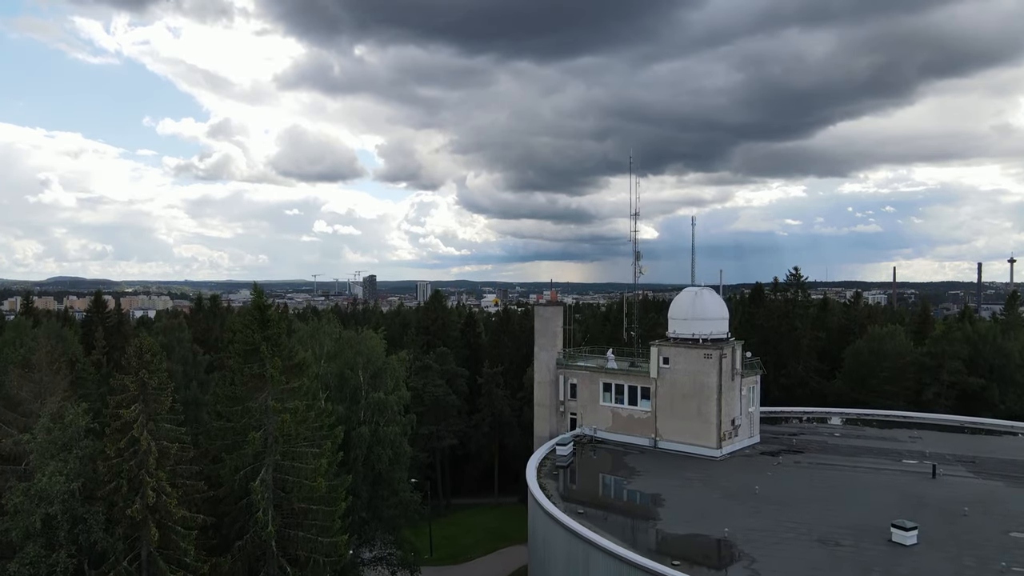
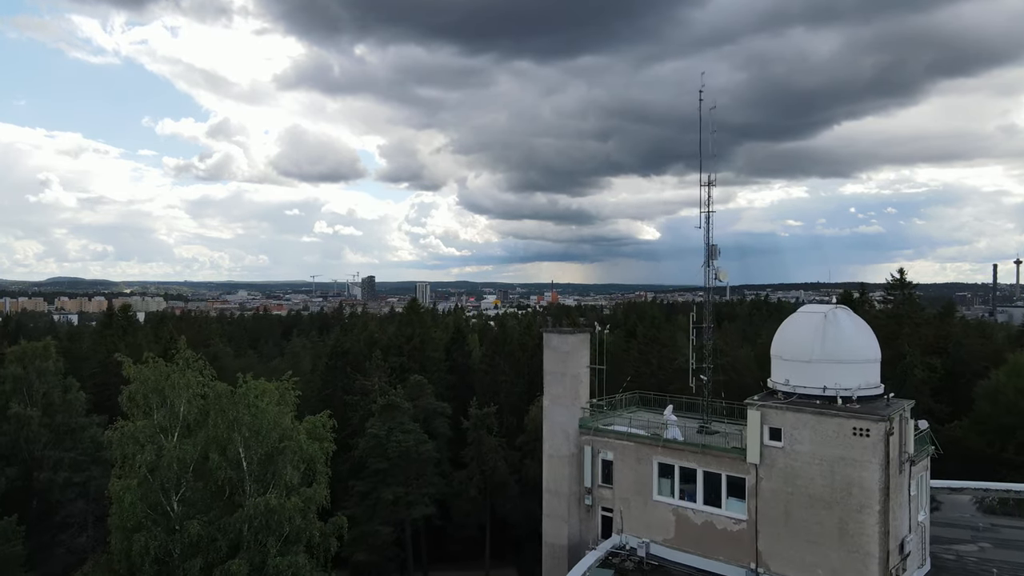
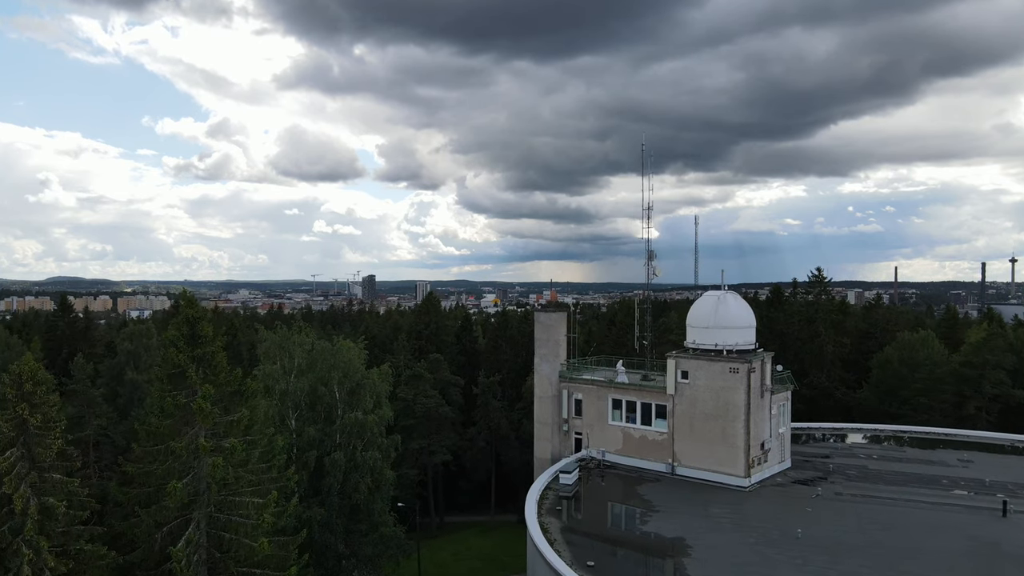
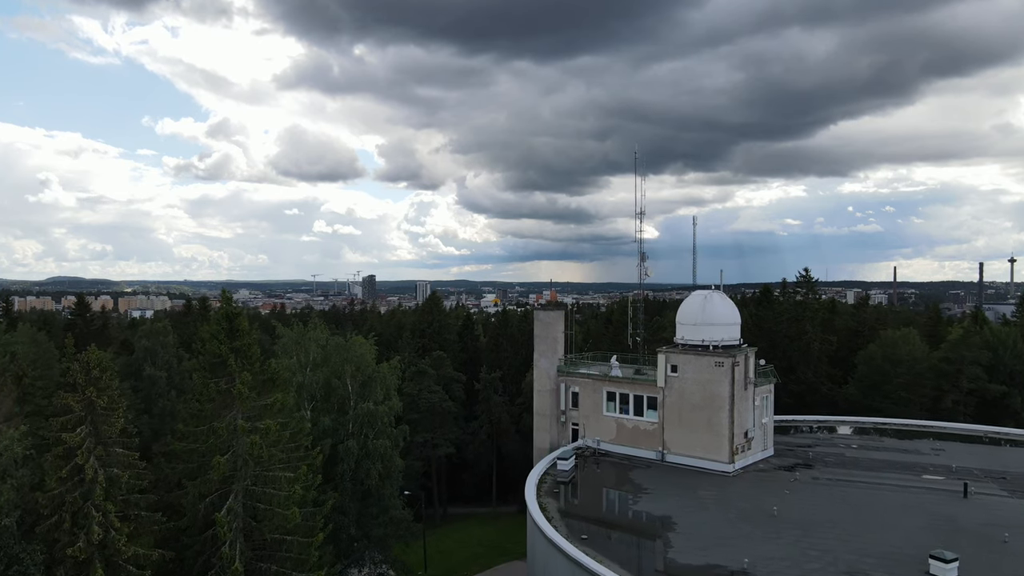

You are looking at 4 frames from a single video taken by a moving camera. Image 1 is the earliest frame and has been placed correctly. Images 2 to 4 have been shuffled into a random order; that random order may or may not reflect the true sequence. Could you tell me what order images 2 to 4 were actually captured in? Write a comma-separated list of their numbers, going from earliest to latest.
4, 3, 2
